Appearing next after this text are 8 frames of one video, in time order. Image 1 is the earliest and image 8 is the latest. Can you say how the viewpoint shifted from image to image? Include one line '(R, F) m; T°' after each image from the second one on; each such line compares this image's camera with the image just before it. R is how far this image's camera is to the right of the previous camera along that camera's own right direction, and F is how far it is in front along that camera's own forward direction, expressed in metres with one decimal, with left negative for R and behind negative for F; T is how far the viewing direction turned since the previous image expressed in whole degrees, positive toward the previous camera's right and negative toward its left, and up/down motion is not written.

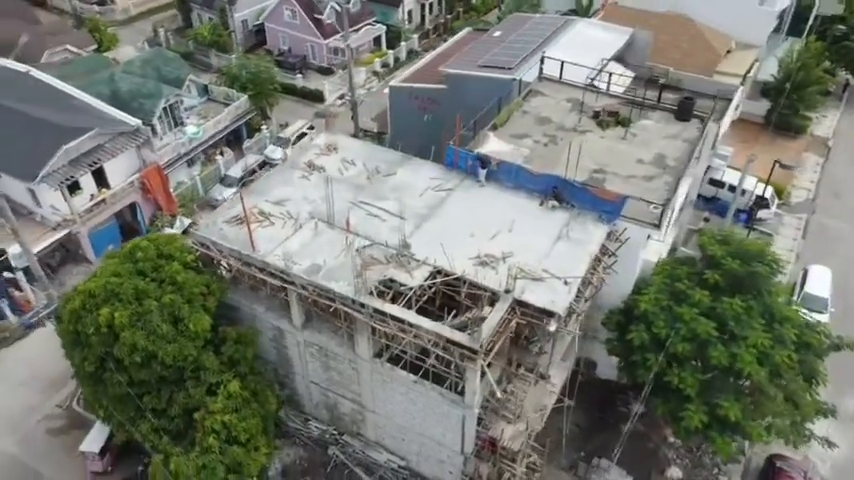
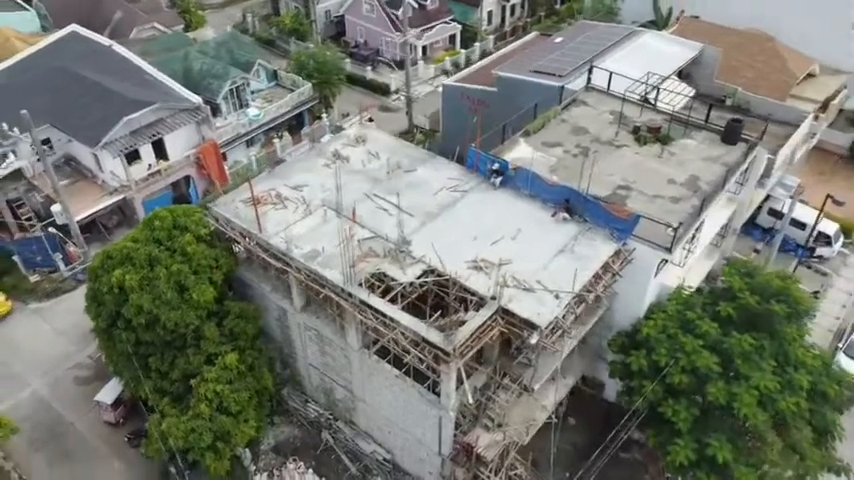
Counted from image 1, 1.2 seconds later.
(+2.6, +0.1) m; -8°
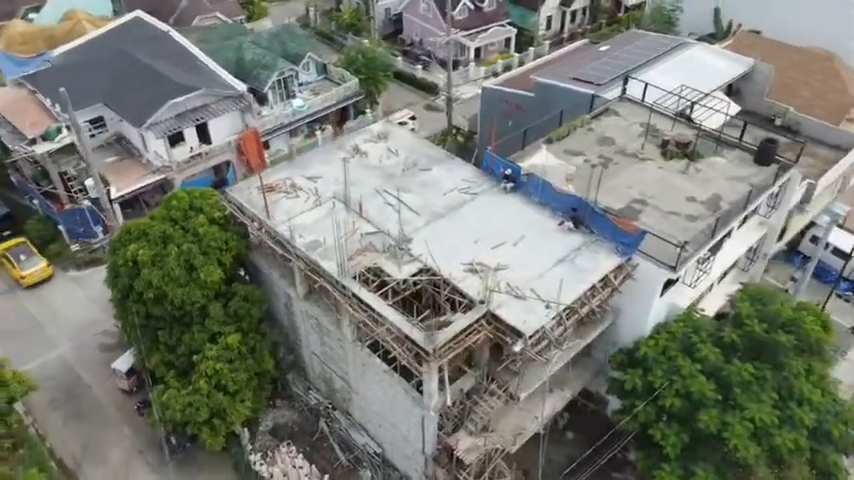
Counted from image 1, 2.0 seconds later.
(+1.9, 0.0) m; -6°
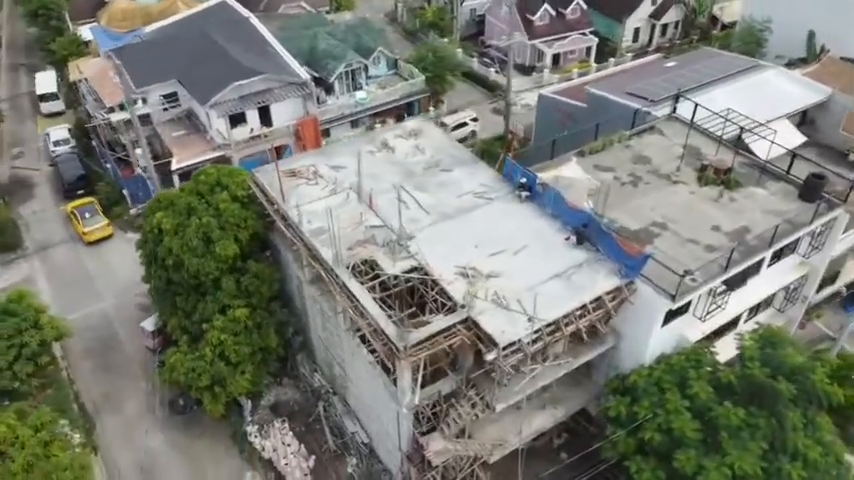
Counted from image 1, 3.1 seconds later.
(+2.8, +0.1) m; -8°
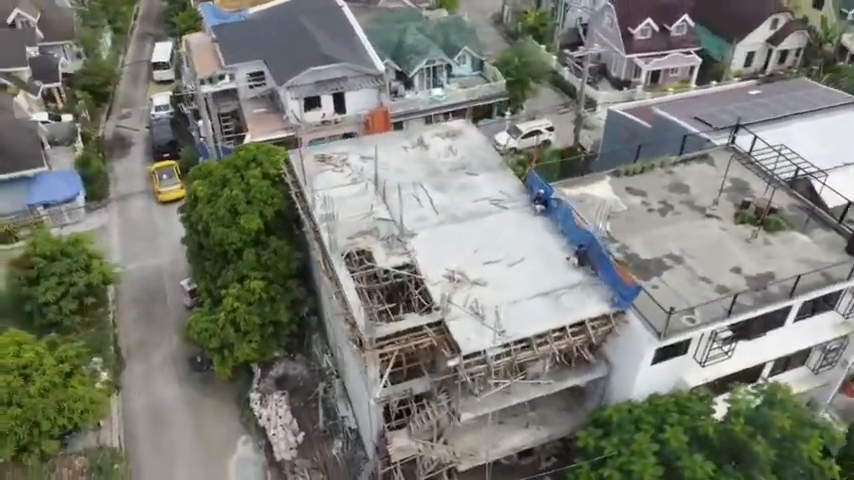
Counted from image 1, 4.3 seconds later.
(+3.4, +0.2) m; -10°
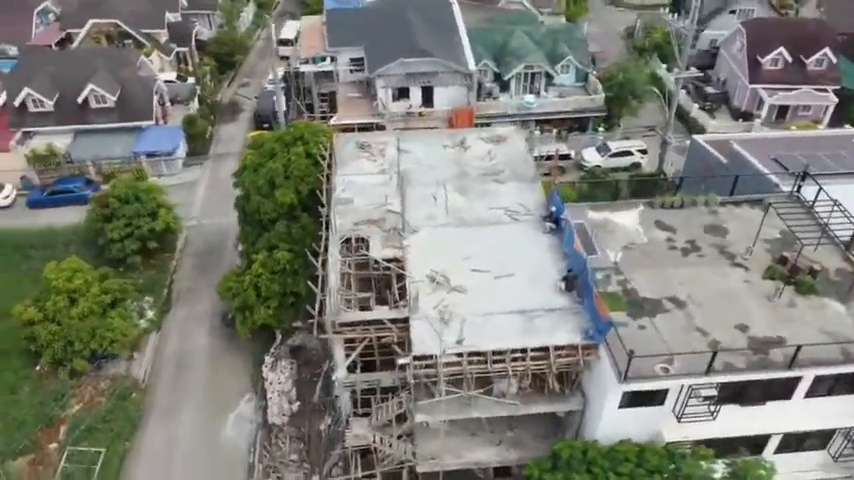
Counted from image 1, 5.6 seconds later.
(+4.2, +0.4) m; -12°
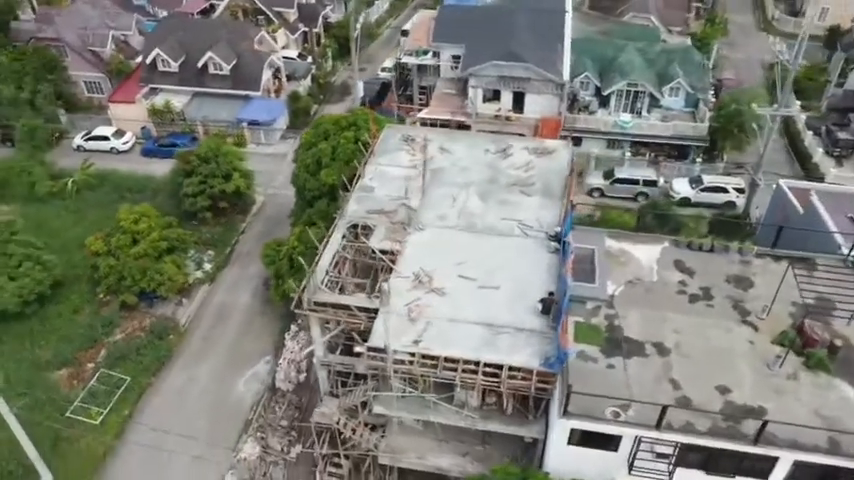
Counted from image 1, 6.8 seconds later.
(+4.2, +0.4) m; -12°
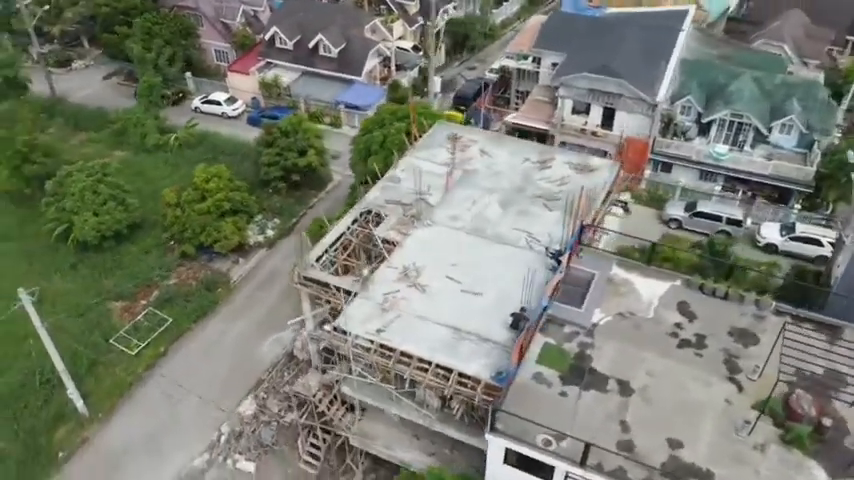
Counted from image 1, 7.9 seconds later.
(+4.0, +0.3) m; -12°
